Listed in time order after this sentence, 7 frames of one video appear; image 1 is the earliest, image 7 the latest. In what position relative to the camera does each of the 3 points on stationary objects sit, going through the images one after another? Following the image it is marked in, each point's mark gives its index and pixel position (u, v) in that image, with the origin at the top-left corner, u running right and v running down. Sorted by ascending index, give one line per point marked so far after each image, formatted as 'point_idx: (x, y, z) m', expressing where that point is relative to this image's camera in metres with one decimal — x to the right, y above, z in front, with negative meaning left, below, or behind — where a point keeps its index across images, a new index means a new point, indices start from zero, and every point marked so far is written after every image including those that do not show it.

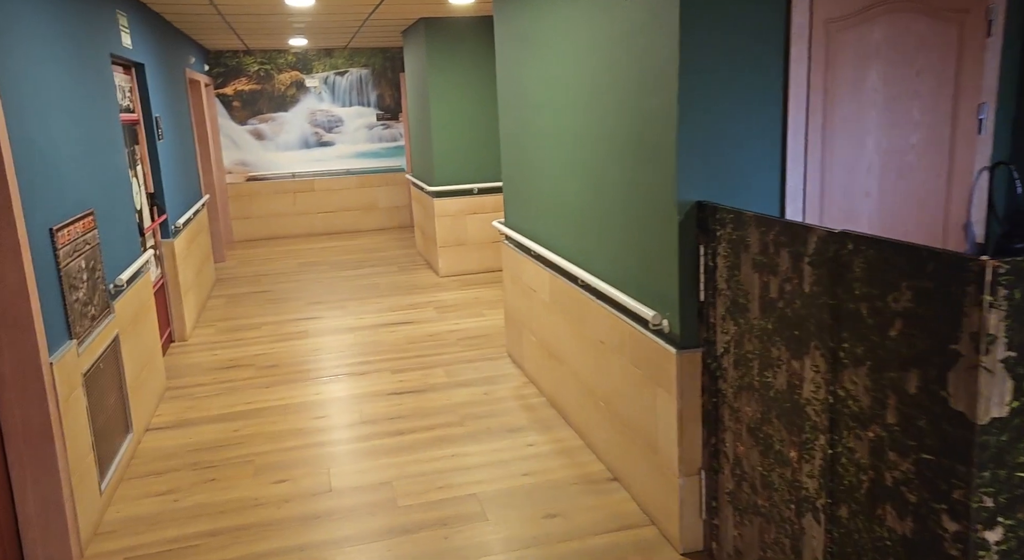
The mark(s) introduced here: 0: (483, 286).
0: (-0.3, -0.1, +6.7) m
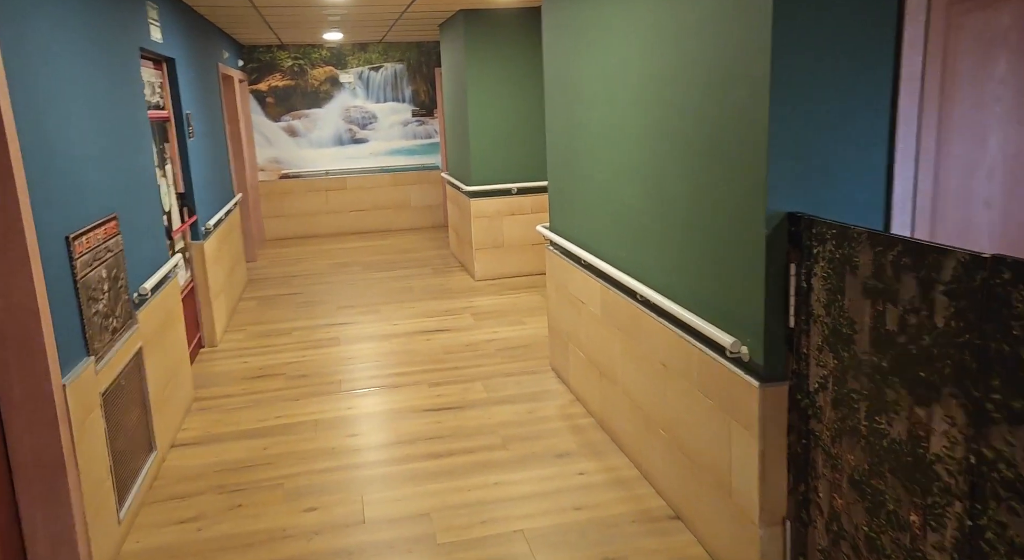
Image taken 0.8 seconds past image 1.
0: (+0.1, -0.1, +6.4) m
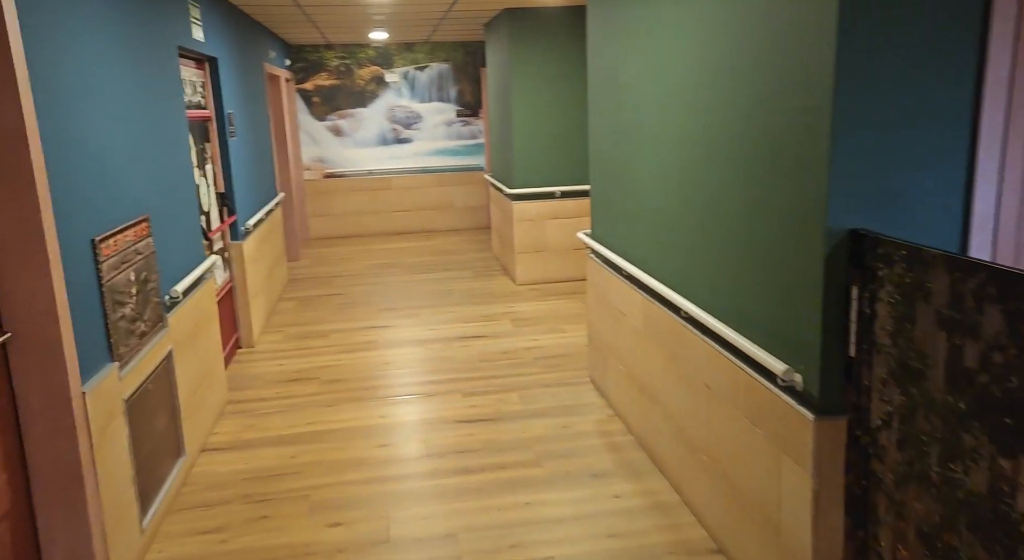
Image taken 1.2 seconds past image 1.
0: (+0.4, -0.2, +6.3) m
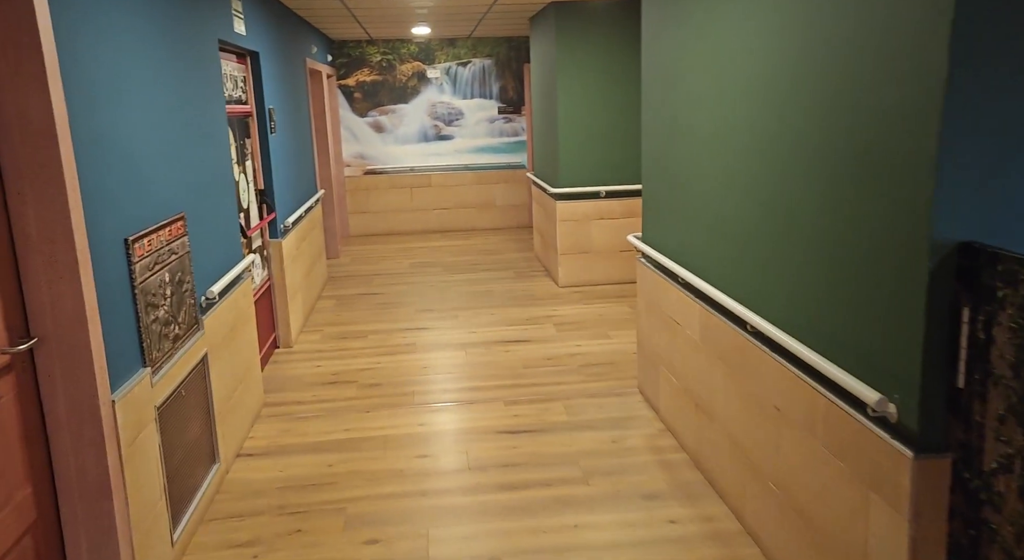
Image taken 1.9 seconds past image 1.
0: (+0.8, -0.2, +6.1) m
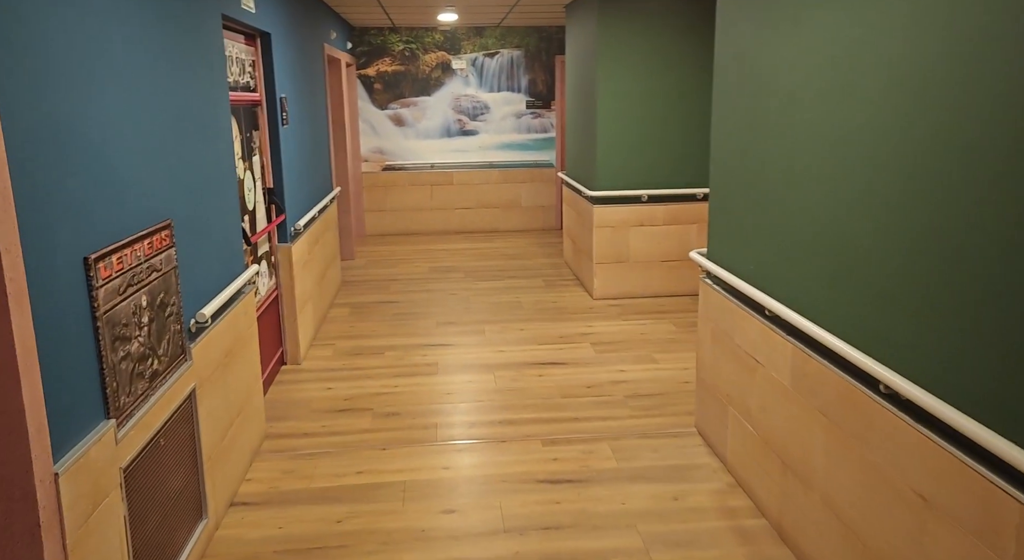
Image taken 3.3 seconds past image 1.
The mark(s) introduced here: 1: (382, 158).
0: (+1.0, -0.3, +5.5) m
1: (-1.5, +1.4, +8.8) m
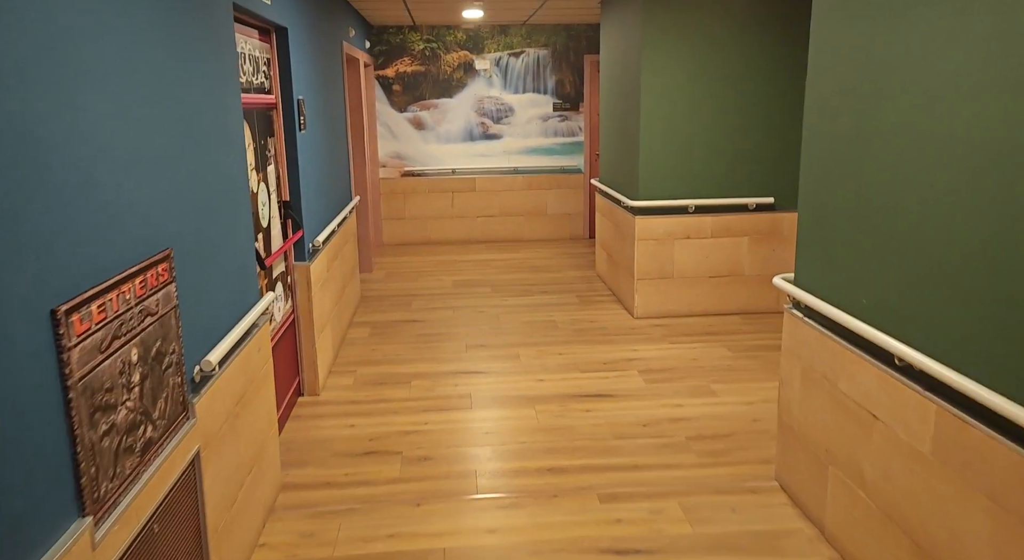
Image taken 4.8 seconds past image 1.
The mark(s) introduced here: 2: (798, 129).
0: (+1.2, -0.4, +5.0) m
1: (-1.2, +1.3, +8.4) m
2: (+2.0, +1.1, +5.3) m
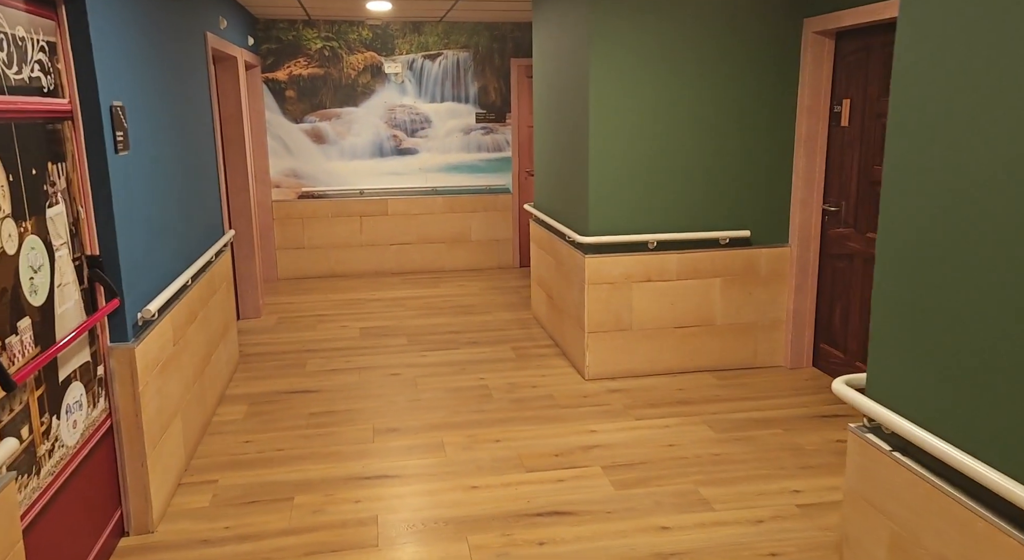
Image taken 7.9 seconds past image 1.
0: (+0.8, -0.7, +4.0) m
1: (-2.0, +0.9, +7.1) m
2: (+1.6, +0.8, +4.4) m
